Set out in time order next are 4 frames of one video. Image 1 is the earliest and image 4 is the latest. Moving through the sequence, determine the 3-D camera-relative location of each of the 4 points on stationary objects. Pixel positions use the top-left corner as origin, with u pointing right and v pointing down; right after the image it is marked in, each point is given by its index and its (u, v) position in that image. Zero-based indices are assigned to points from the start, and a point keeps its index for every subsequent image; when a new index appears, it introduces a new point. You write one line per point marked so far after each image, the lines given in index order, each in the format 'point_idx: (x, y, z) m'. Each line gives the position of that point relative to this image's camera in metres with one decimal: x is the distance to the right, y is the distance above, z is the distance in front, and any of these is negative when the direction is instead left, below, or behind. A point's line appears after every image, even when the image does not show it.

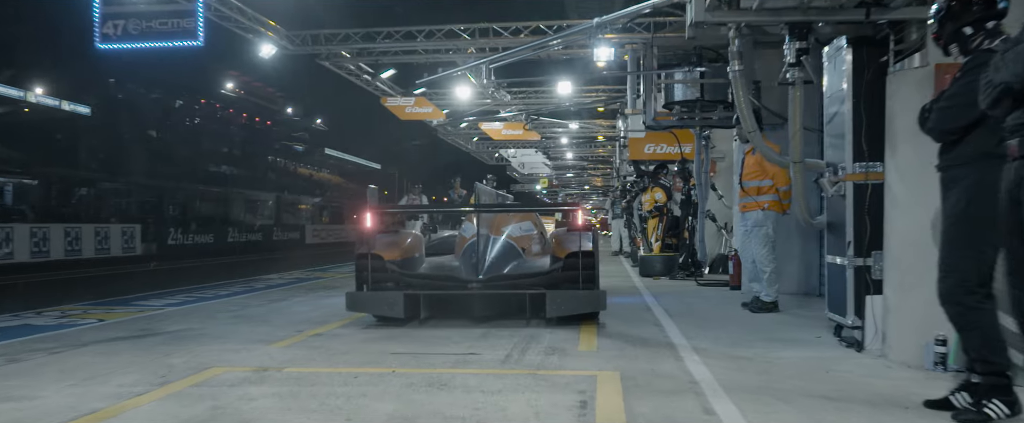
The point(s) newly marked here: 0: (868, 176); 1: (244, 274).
0: (+2.4, +0.2, +4.1) m
1: (-6.7, -1.5, +15.3) m
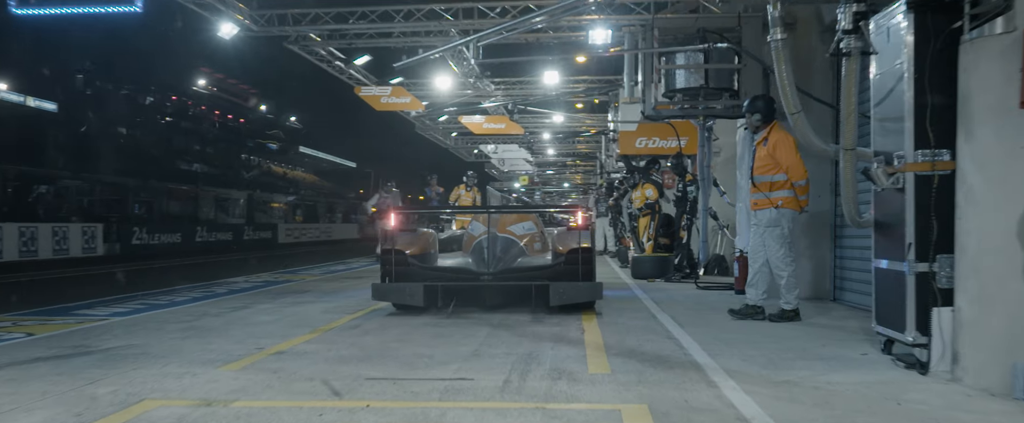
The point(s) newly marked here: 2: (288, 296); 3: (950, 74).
0: (+2.4, +0.3, +3.4) m
1: (-7.1, -1.5, +14.3) m
2: (-3.5, -1.3, +9.6) m
3: (+2.4, +0.8, +3.4) m
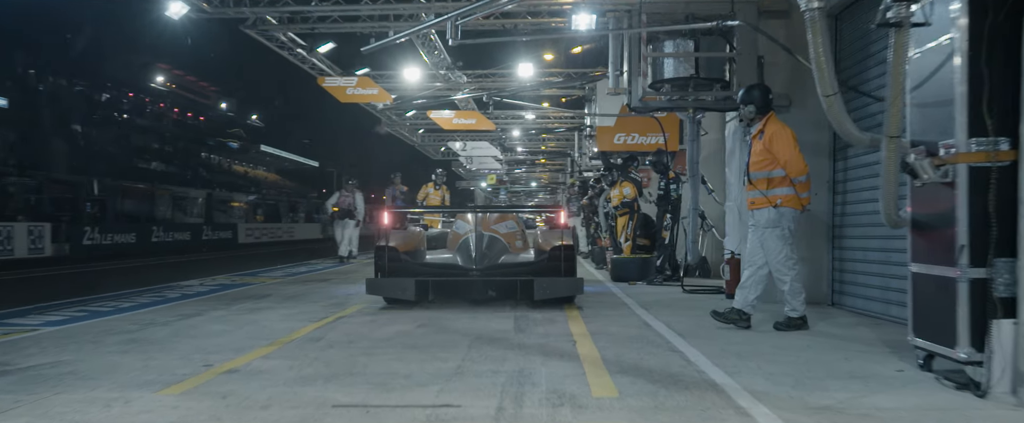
0: (+2.3, +0.3, +3.0) m
1: (-7.7, -1.5, +13.4) m
2: (-3.8, -1.3, +8.9) m
3: (+2.4, +0.8, +3.0) m
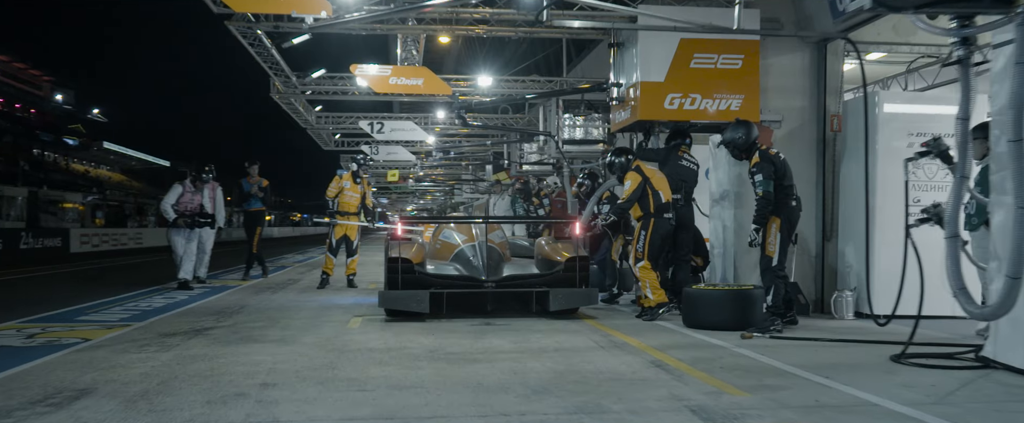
0: (+4.0, +0.2, -0.5) m
1: (-7.8, -1.5, +7.6) m
2: (-3.1, -1.3, +4.0) m
3: (+4.1, +0.7, -0.5) m
